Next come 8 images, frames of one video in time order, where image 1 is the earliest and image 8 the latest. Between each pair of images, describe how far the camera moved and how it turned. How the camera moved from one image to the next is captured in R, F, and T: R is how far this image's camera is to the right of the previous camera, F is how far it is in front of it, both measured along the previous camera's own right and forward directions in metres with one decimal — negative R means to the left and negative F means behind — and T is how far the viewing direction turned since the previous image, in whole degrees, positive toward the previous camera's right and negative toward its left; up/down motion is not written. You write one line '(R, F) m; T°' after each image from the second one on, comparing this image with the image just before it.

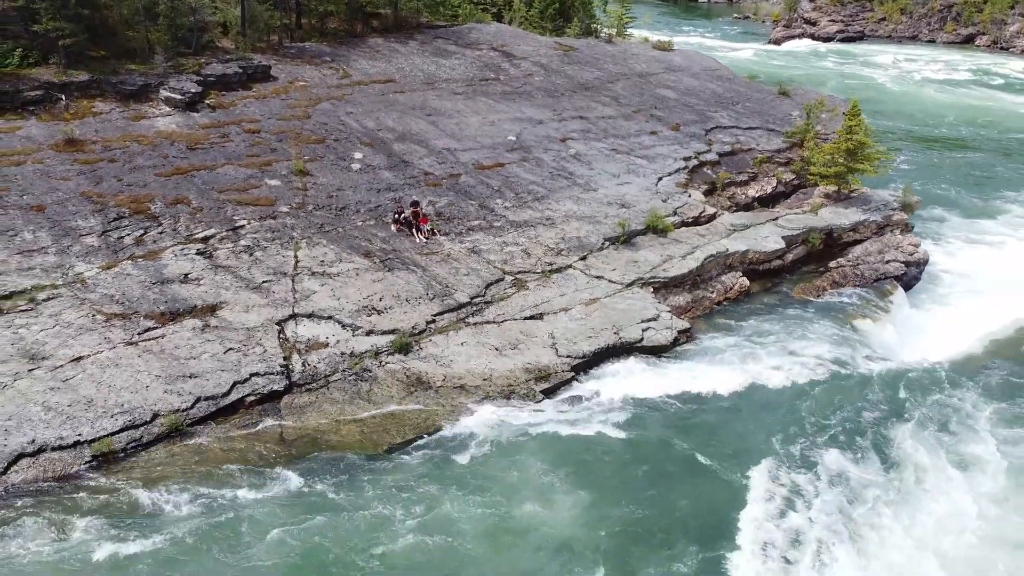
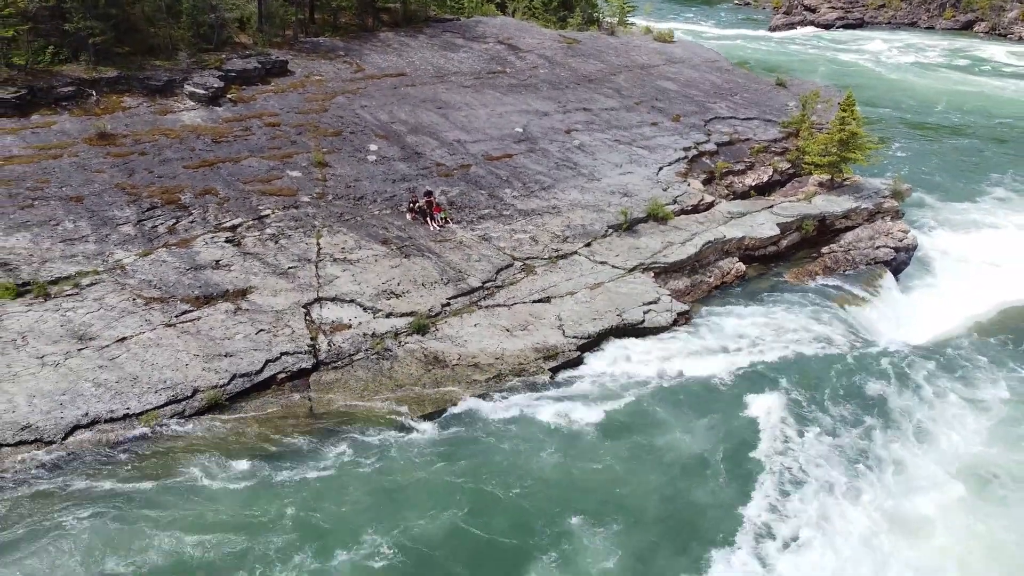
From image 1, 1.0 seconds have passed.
(-0.2, -1.1) m; 0°
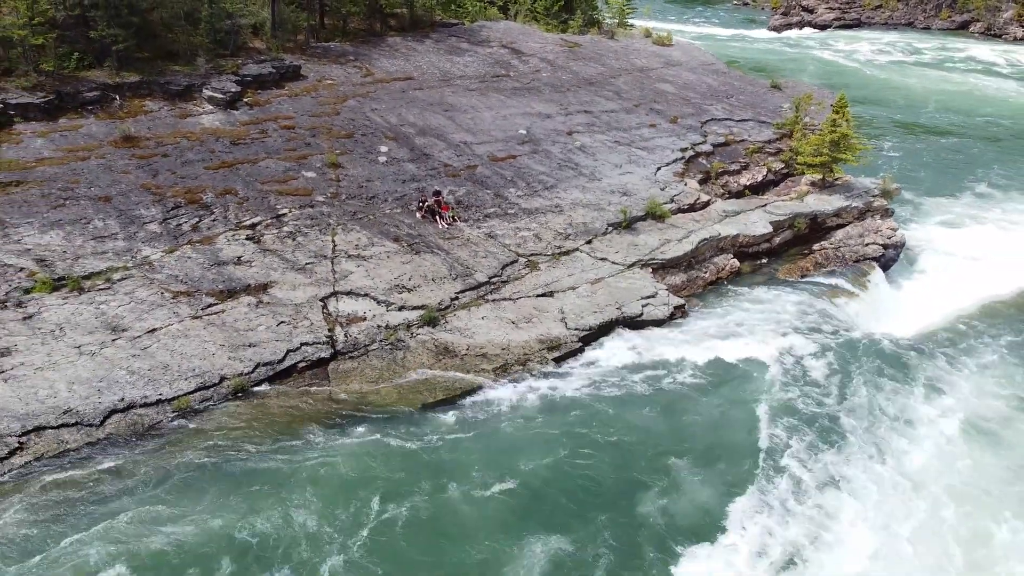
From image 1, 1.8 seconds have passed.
(-0.1, -1.0) m; 0°
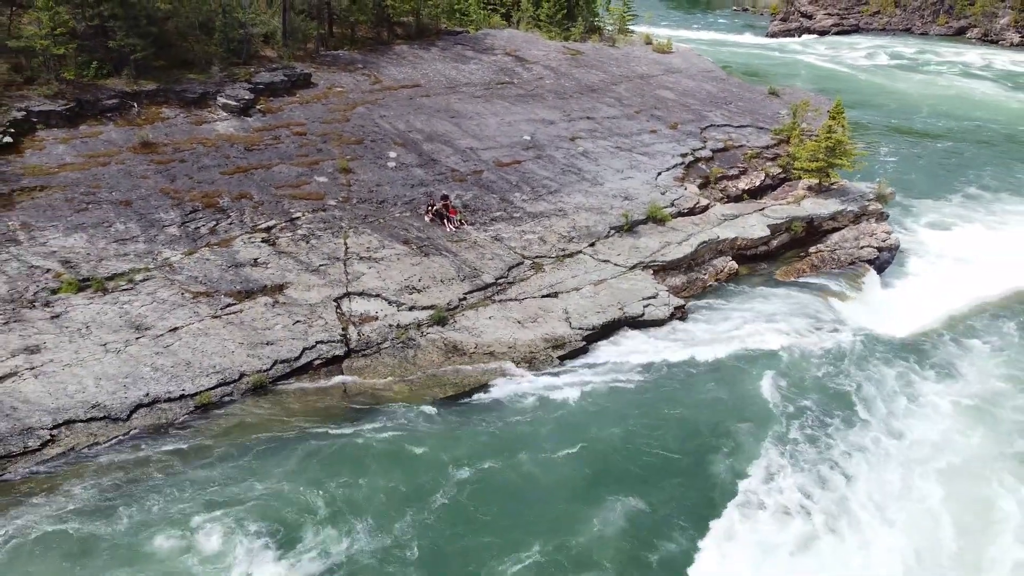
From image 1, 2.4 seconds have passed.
(-0.2, -0.7) m; 0°
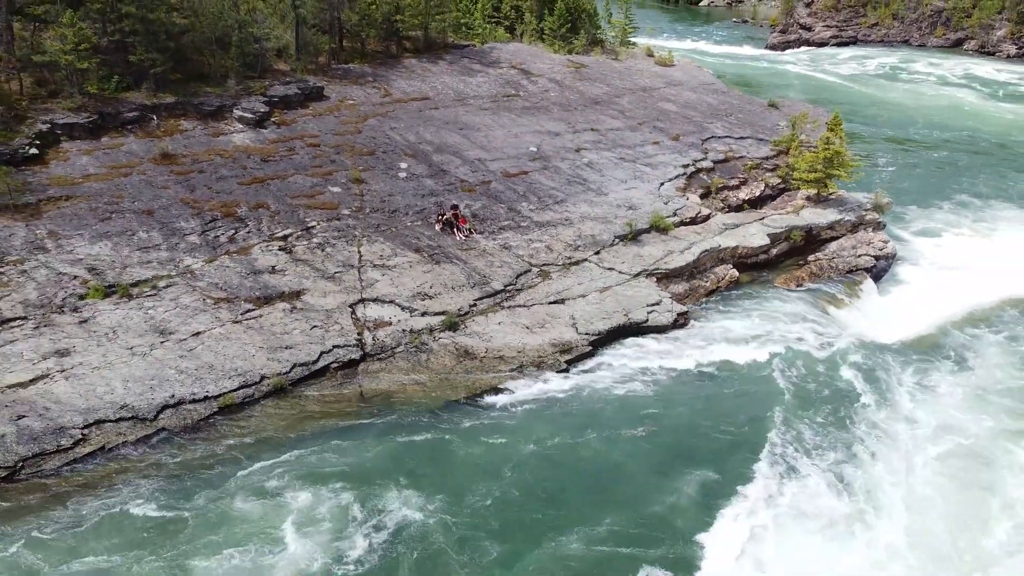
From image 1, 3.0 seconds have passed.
(-0.2, -0.6) m; 0°
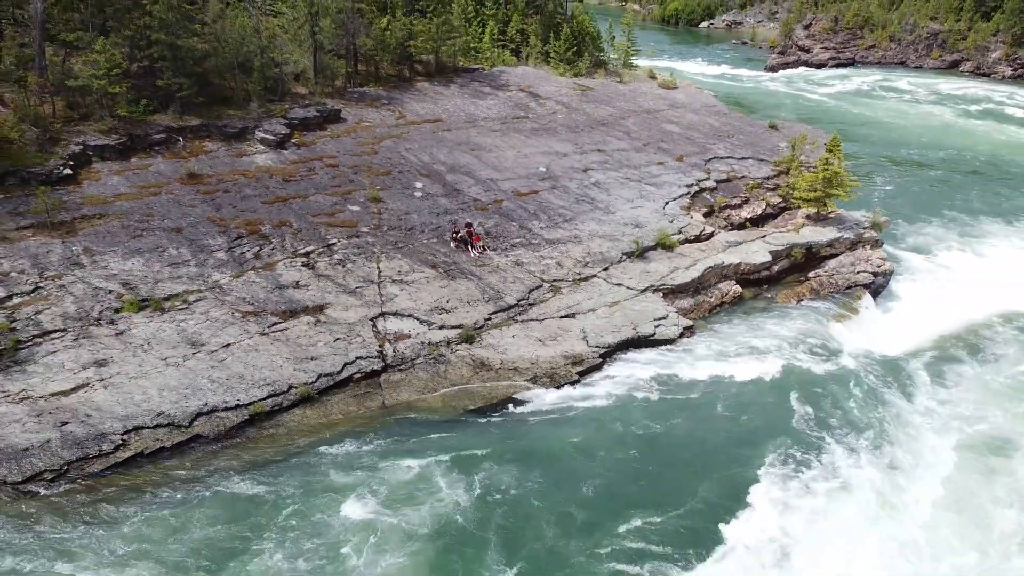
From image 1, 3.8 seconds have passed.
(-0.4, -0.8) m; 0°
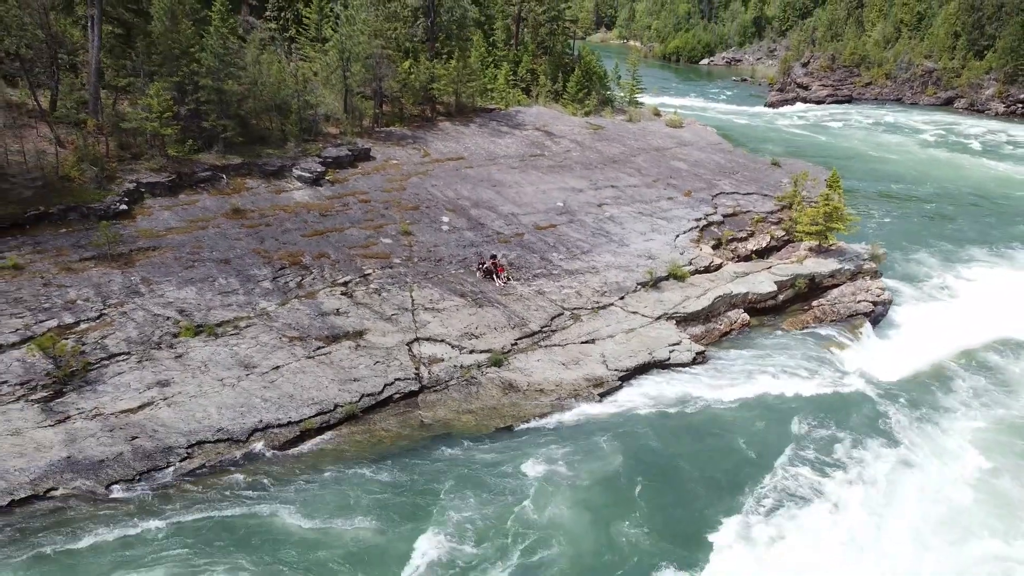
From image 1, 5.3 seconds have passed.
(-0.8, -1.5) m; 0°
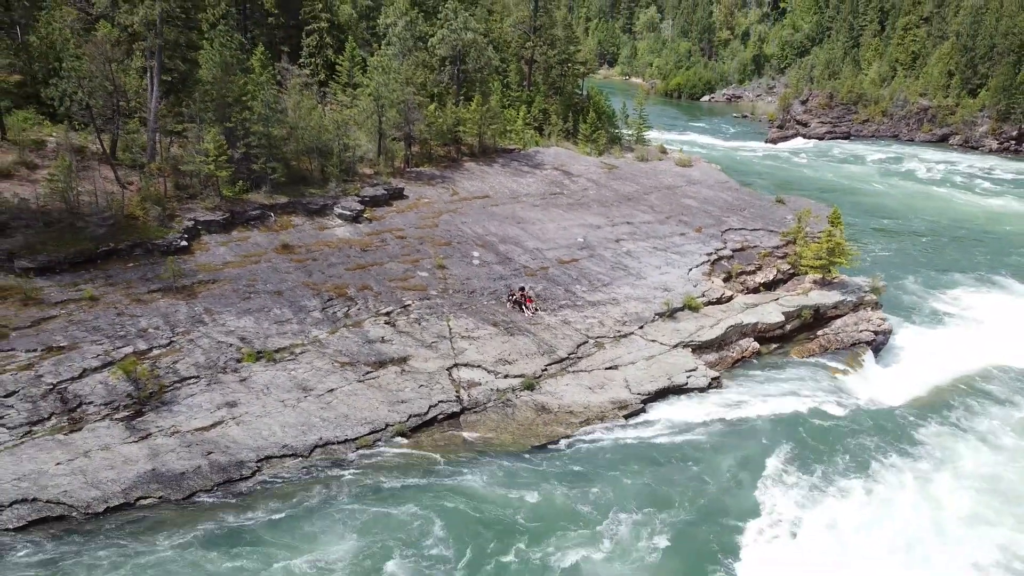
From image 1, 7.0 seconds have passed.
(-1.0, -1.9) m; 0°
